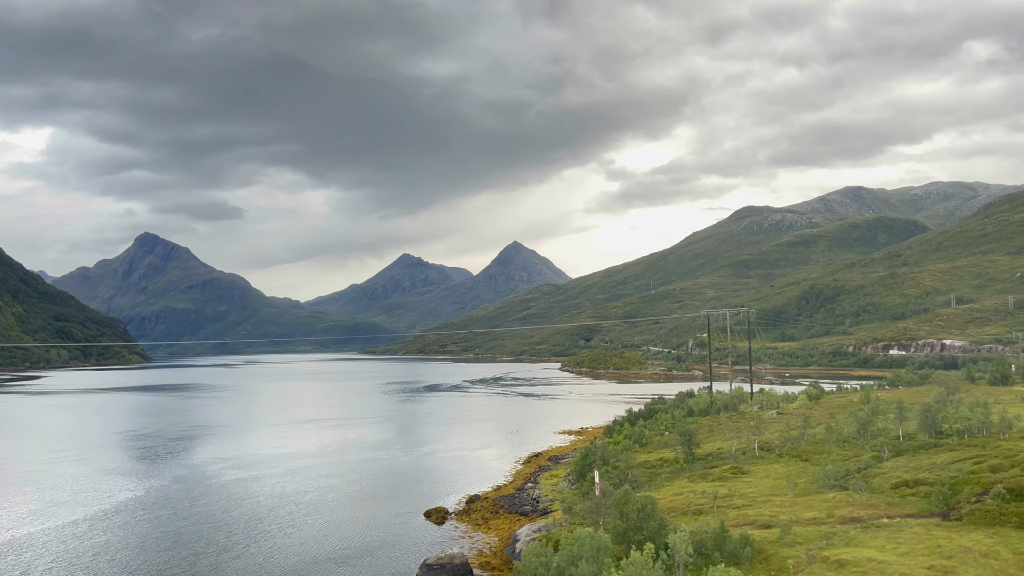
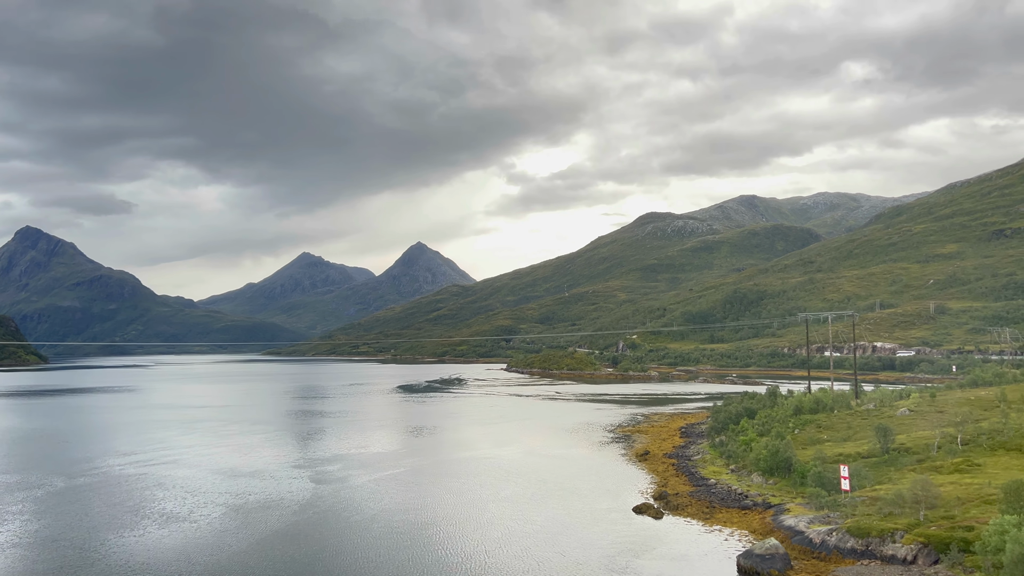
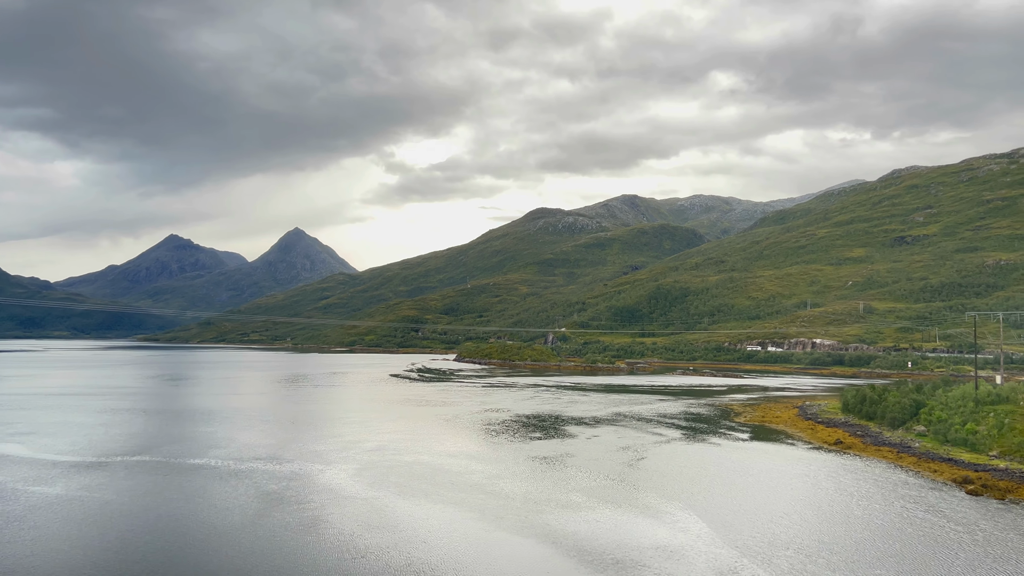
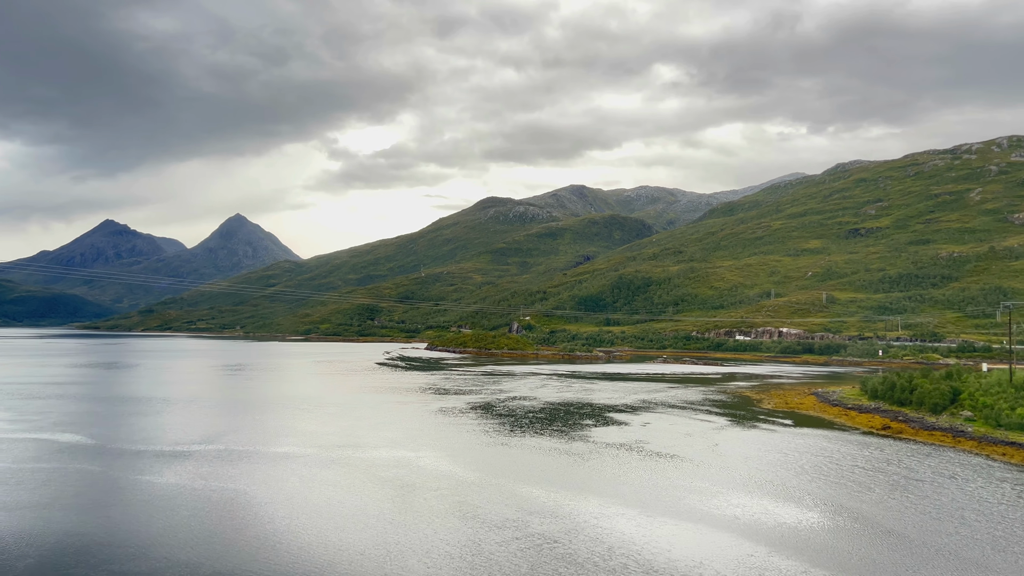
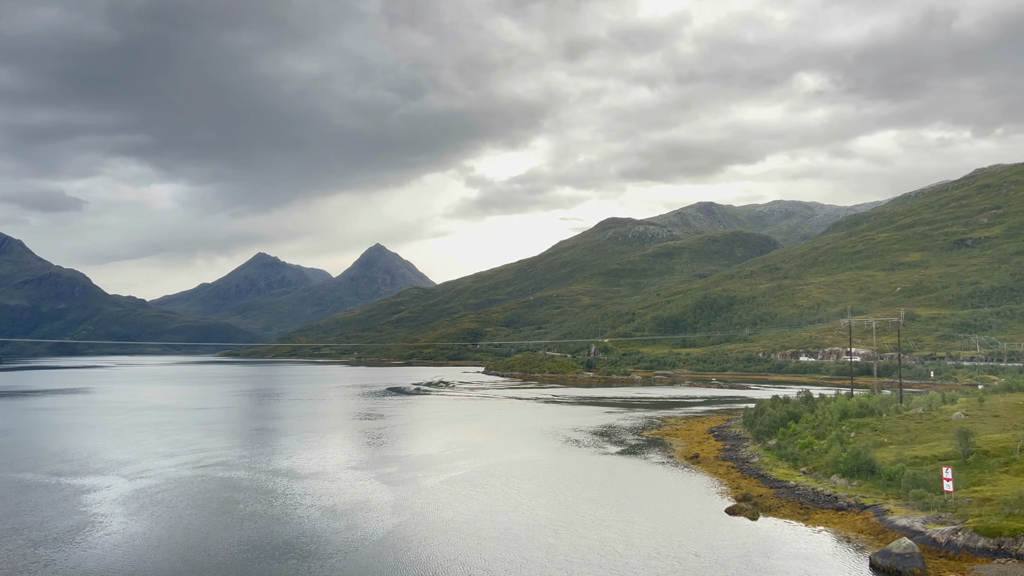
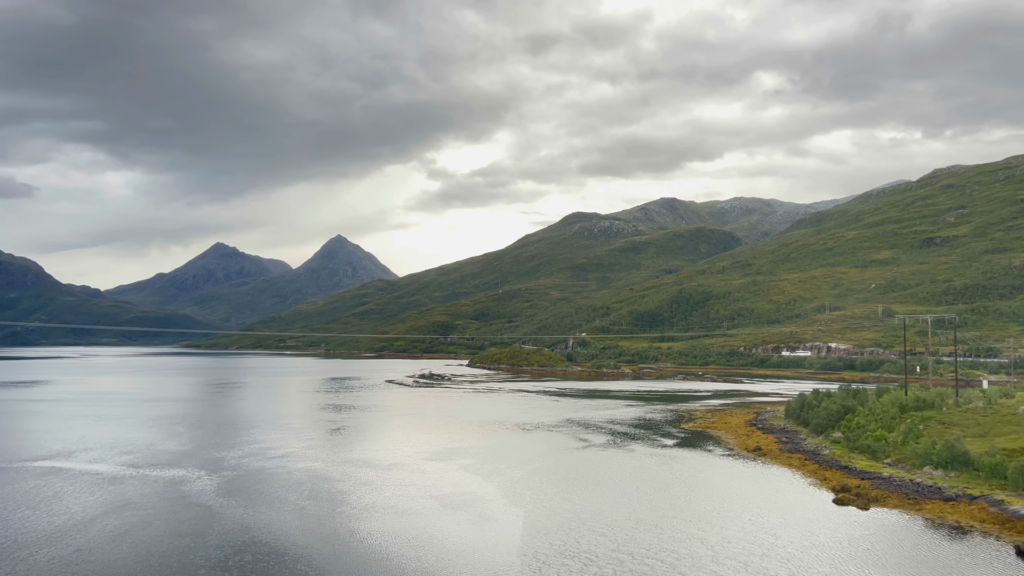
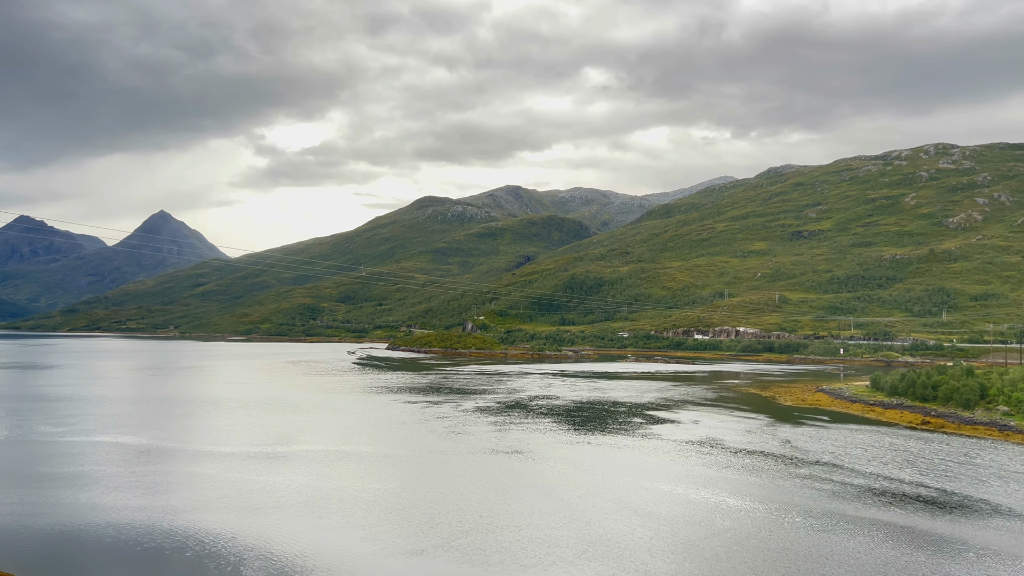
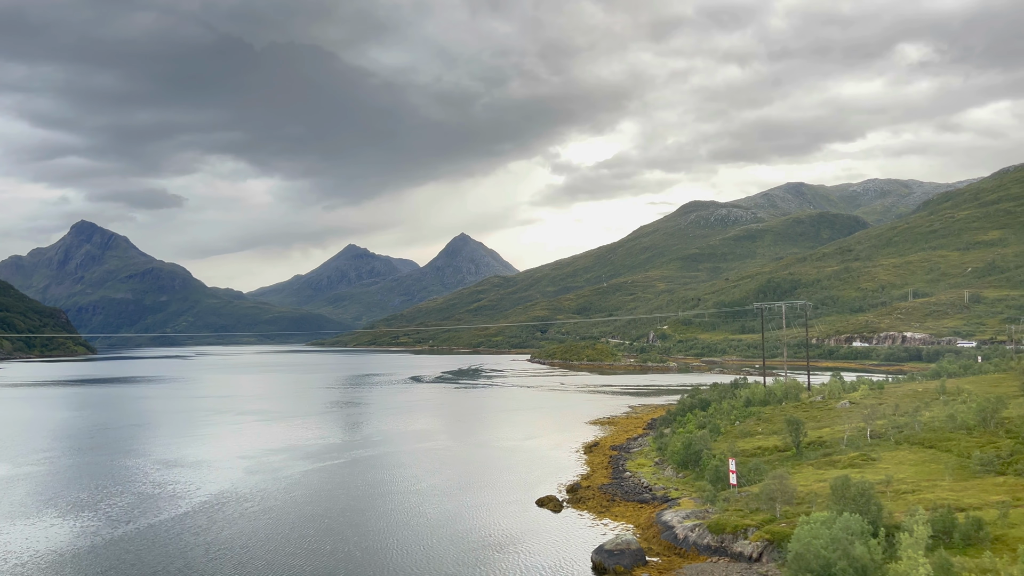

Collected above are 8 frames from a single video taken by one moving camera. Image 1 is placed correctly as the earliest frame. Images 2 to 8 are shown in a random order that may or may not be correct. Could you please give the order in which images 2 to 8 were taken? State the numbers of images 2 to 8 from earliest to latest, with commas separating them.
8, 2, 5, 6, 3, 4, 7
